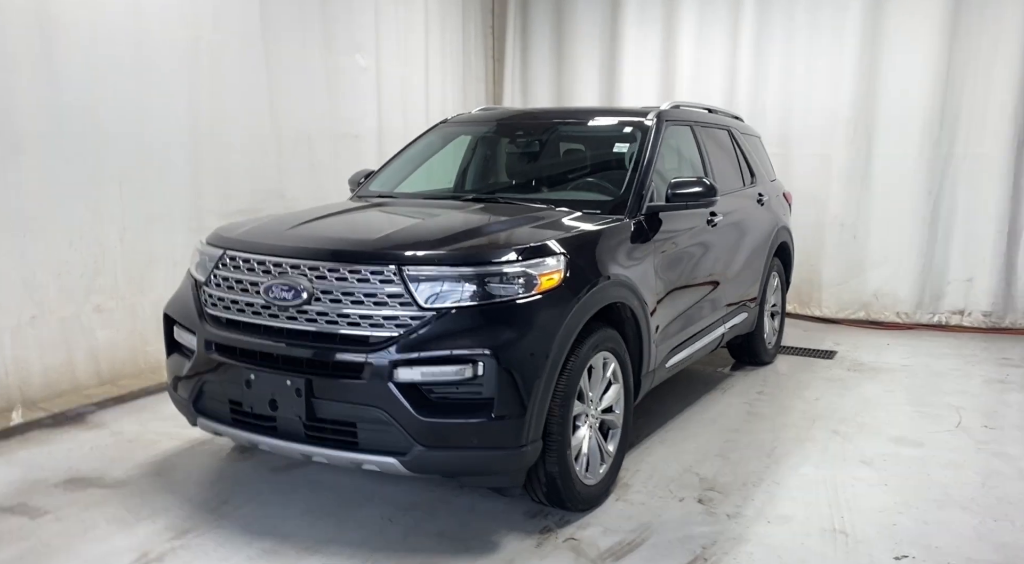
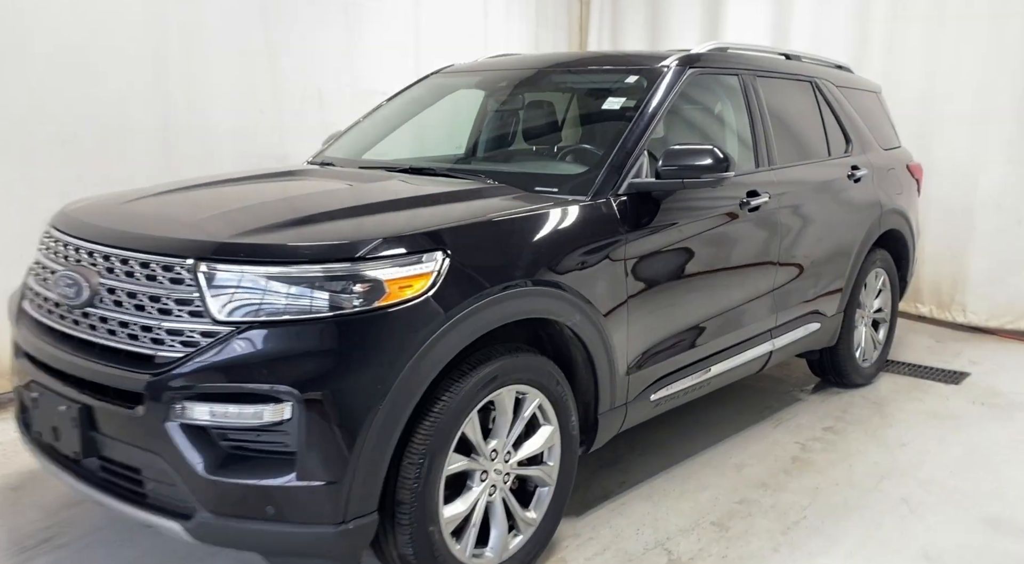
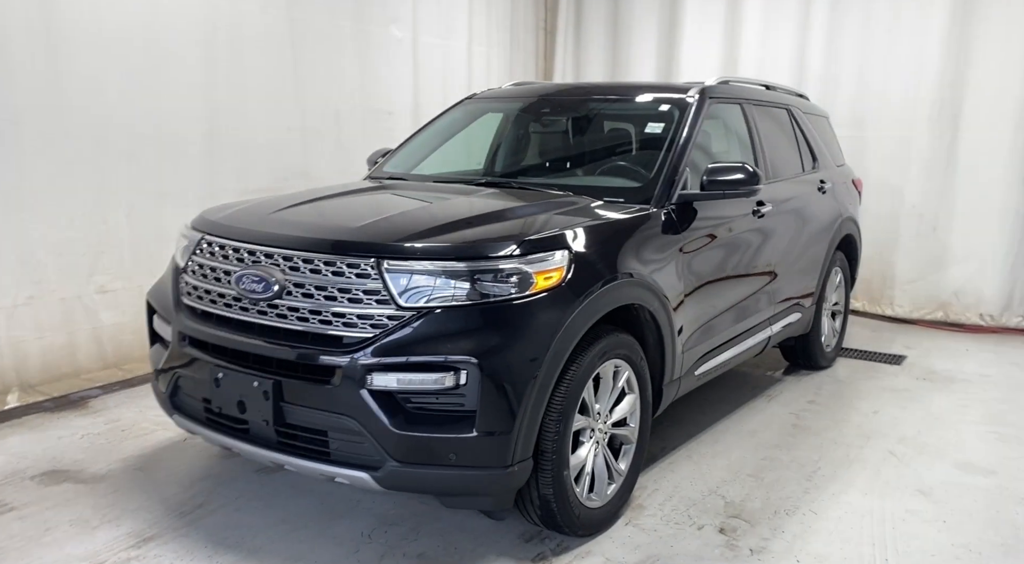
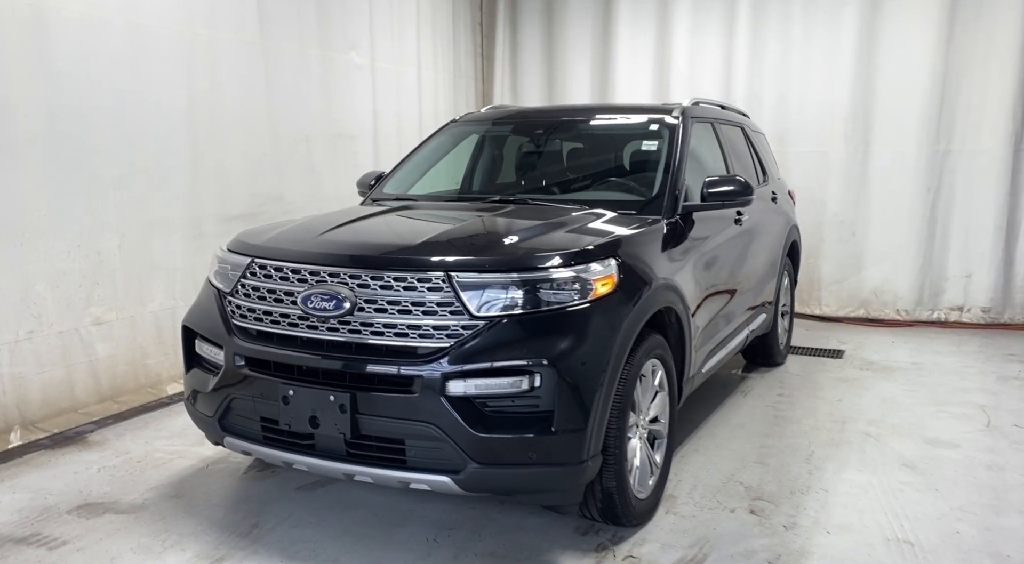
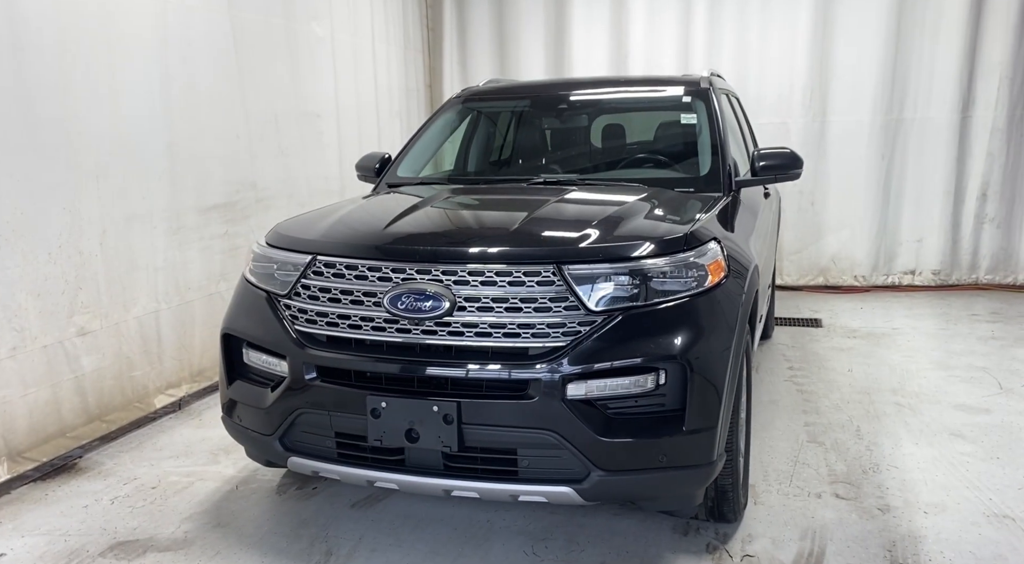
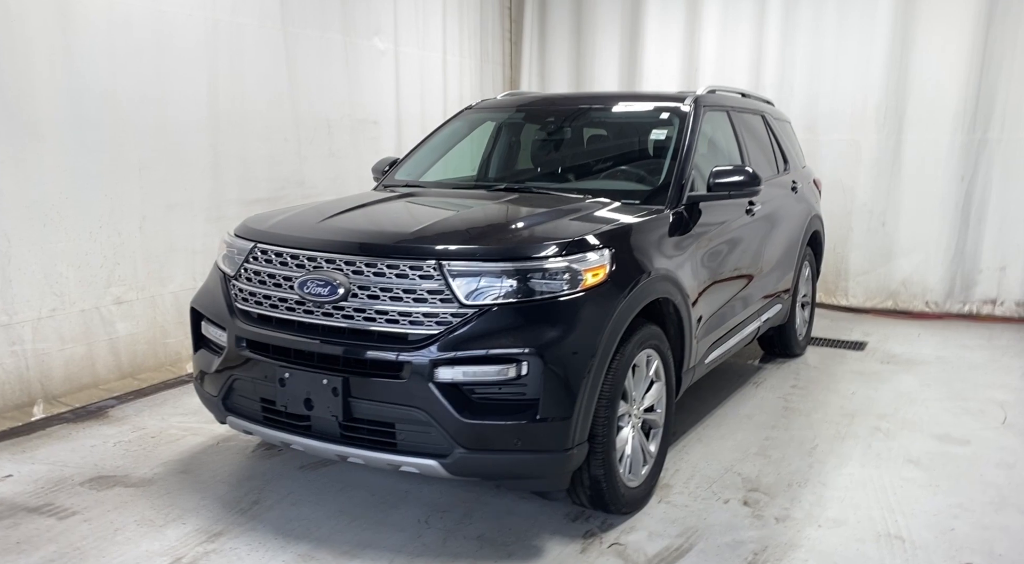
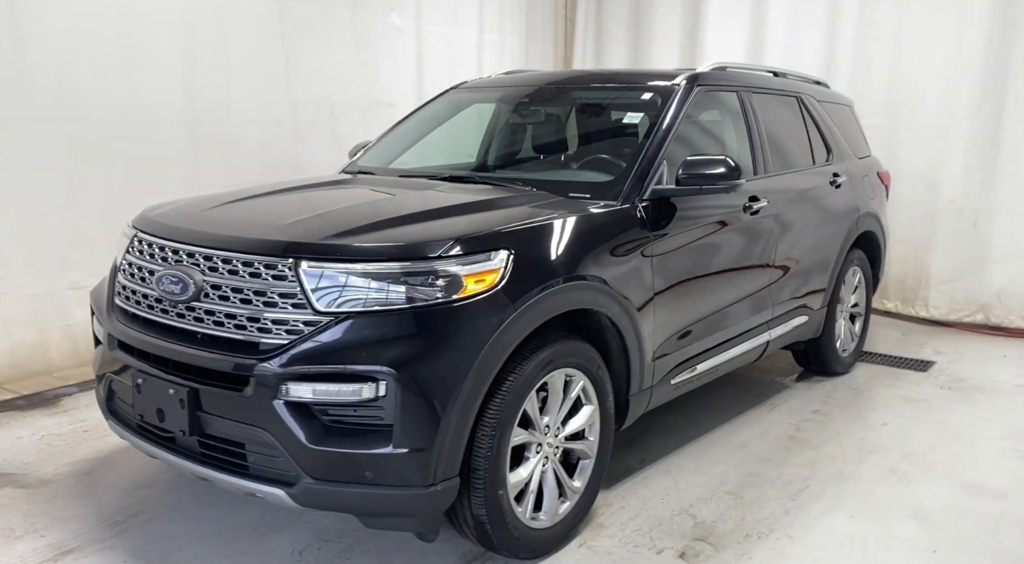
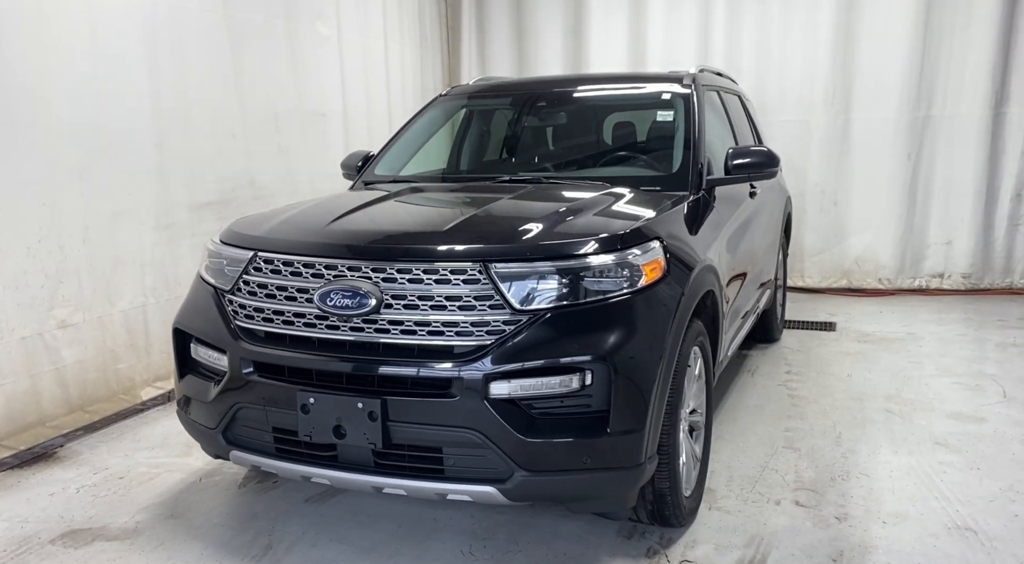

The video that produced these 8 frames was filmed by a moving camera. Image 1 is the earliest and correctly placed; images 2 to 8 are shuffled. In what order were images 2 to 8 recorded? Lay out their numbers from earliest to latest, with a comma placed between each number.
4, 5, 8, 6, 3, 7, 2
